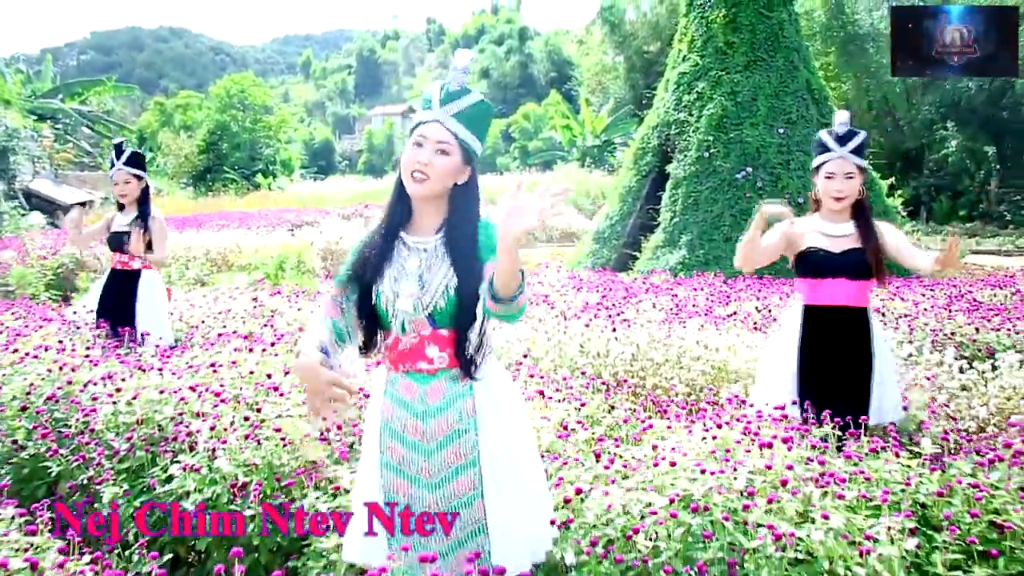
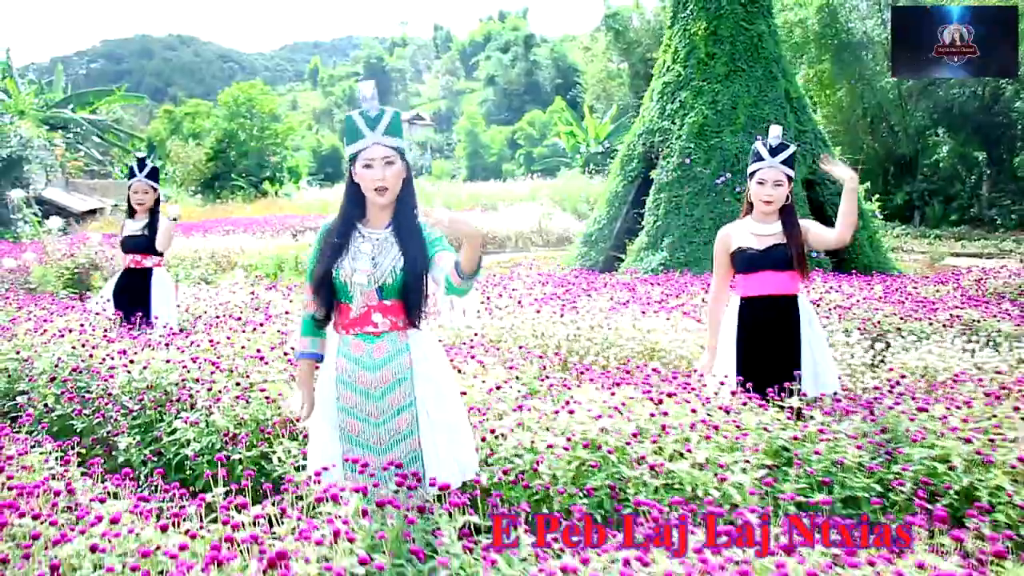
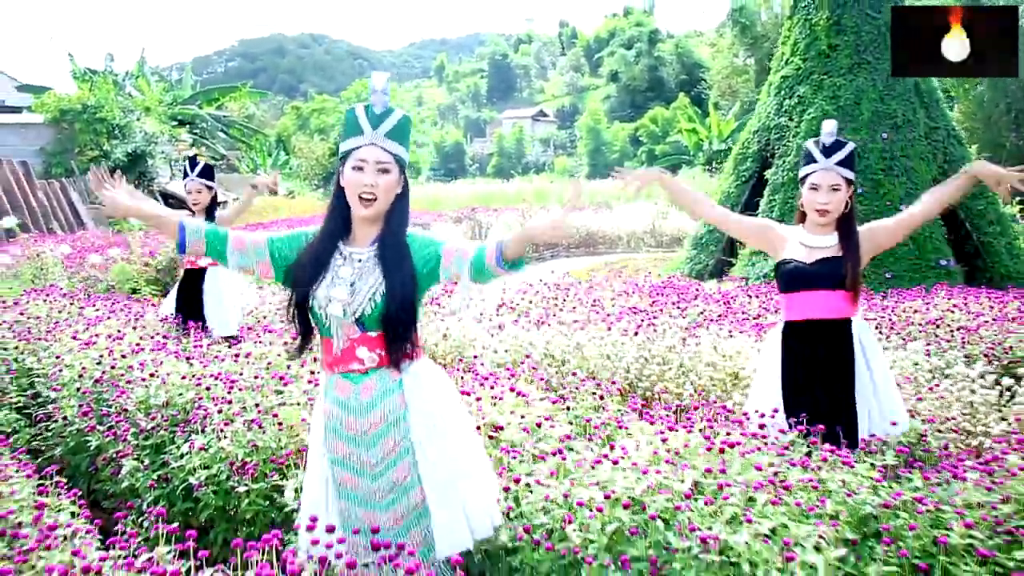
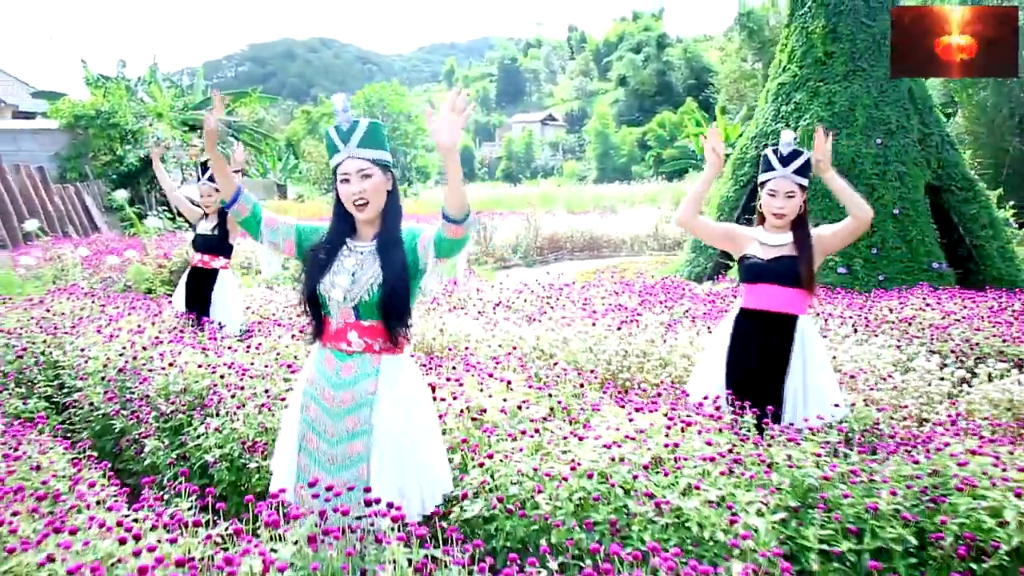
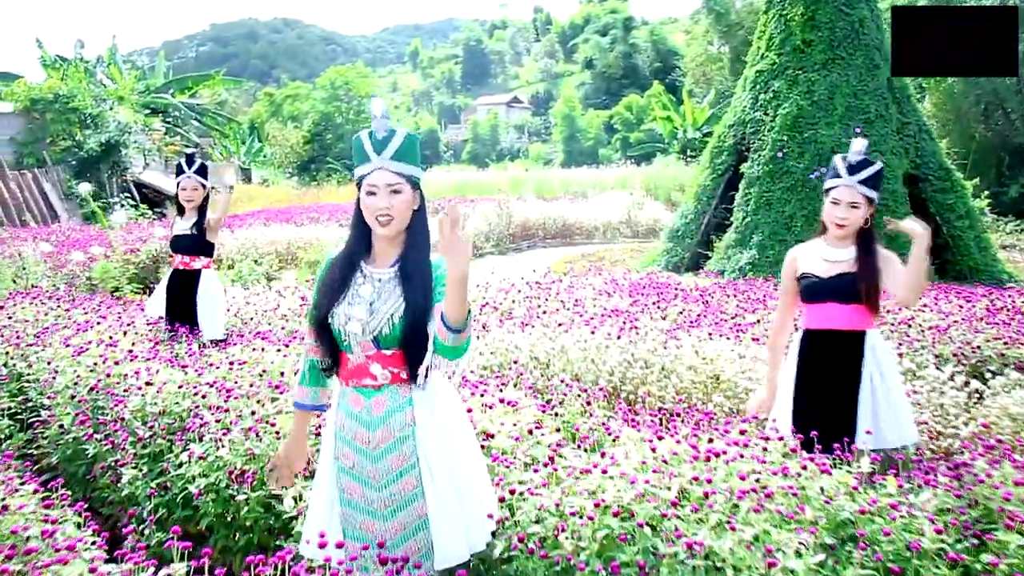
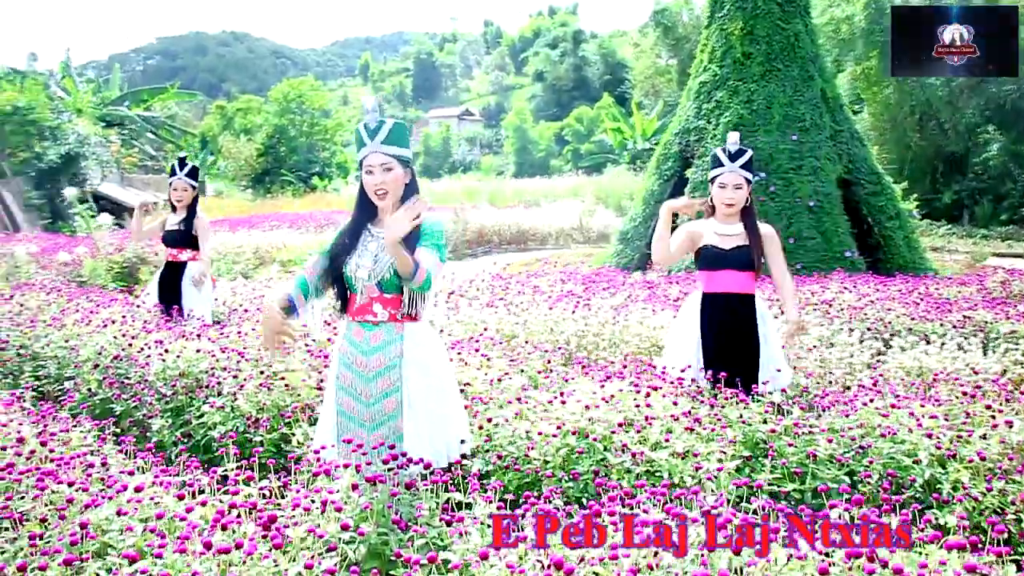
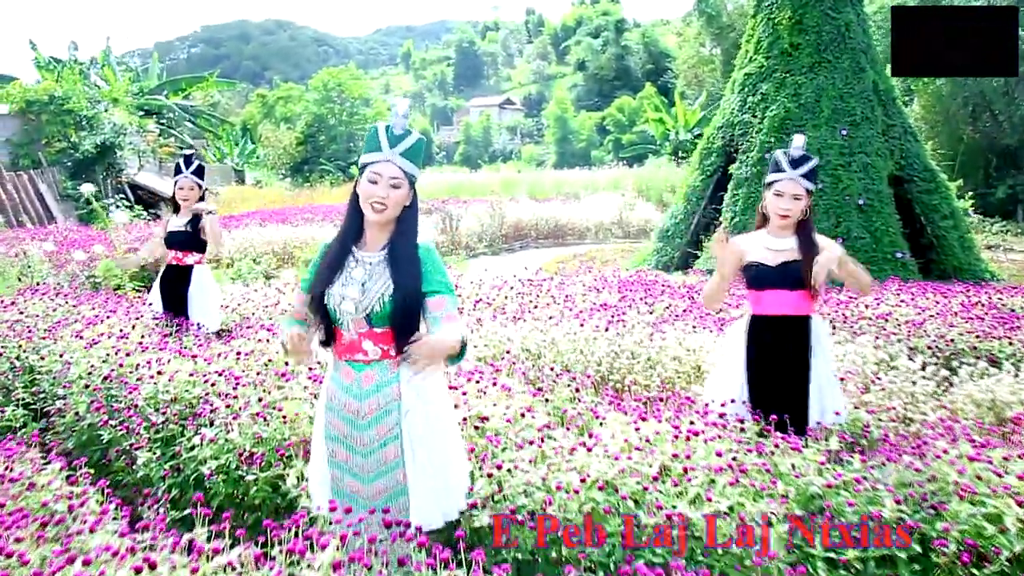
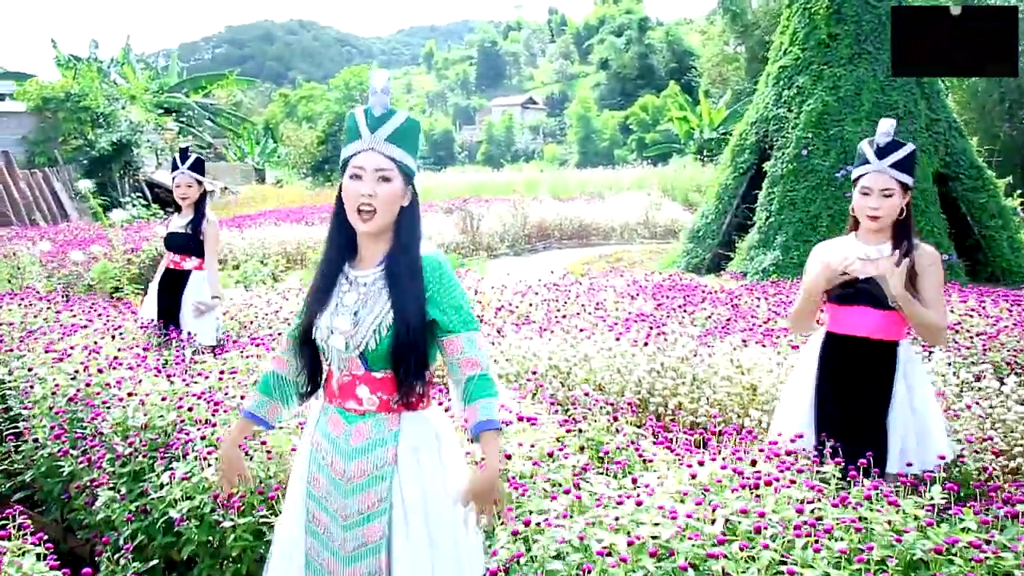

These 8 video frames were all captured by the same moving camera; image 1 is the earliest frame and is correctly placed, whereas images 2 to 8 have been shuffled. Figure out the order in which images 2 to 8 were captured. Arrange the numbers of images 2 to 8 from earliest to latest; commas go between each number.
2, 6, 7, 5, 8, 3, 4
